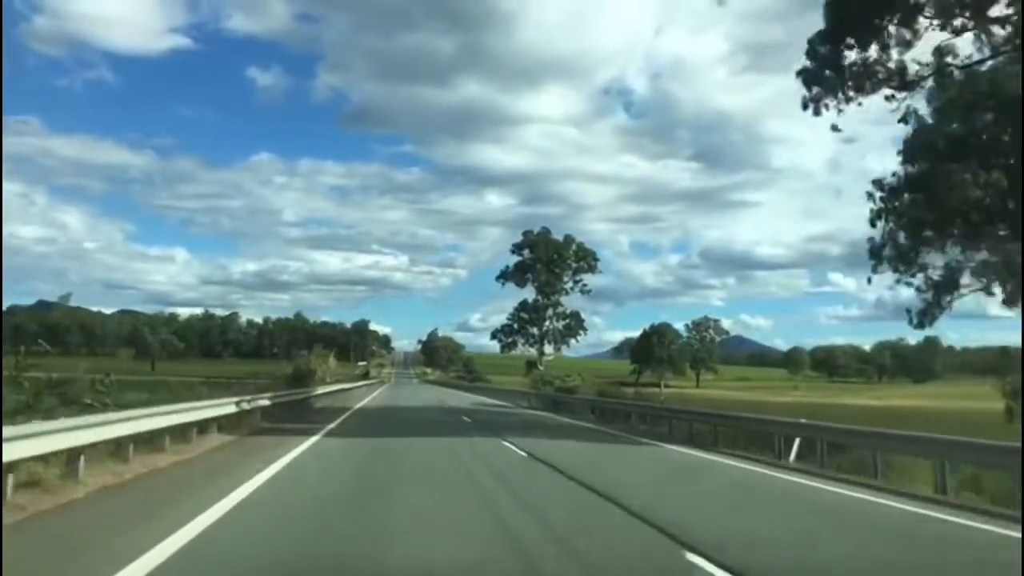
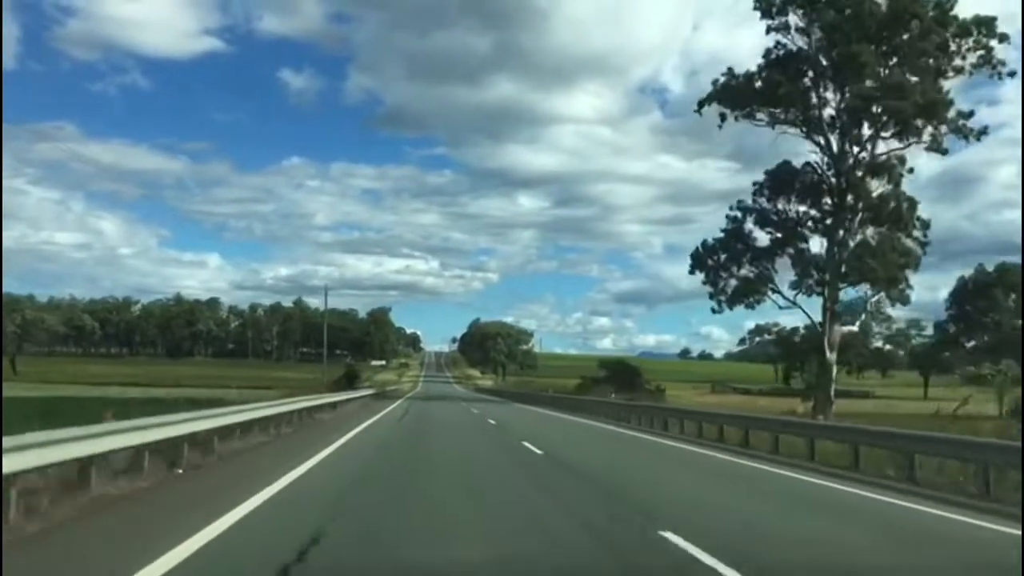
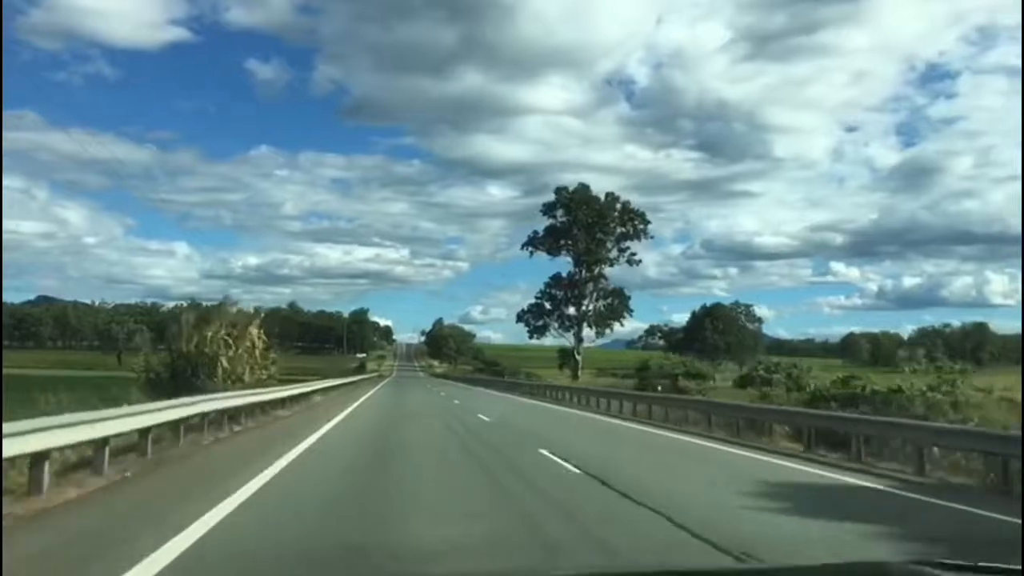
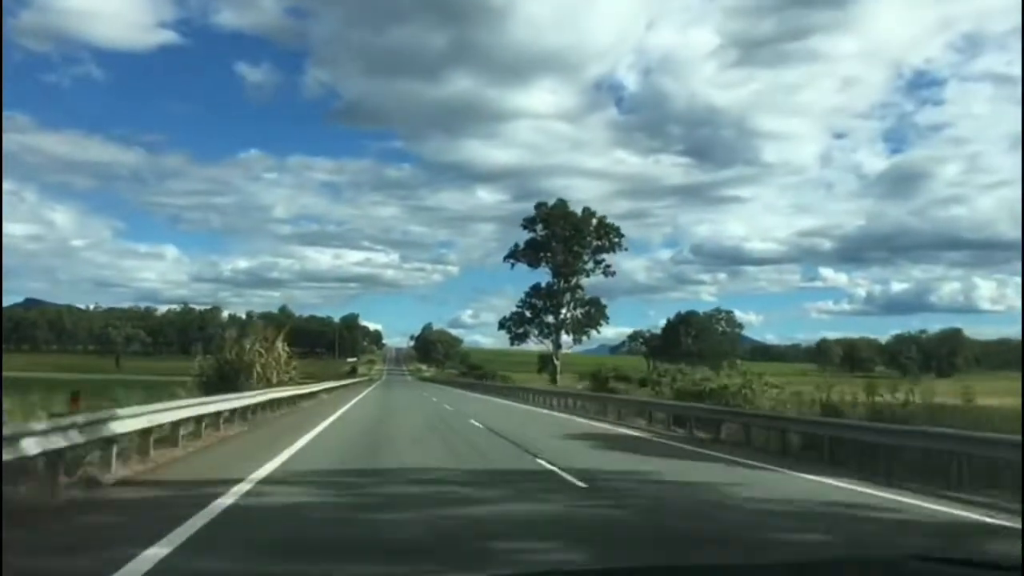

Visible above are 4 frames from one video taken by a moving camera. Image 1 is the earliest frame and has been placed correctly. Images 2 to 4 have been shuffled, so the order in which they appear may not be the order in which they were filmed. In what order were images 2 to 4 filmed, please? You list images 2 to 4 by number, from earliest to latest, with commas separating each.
4, 3, 2
